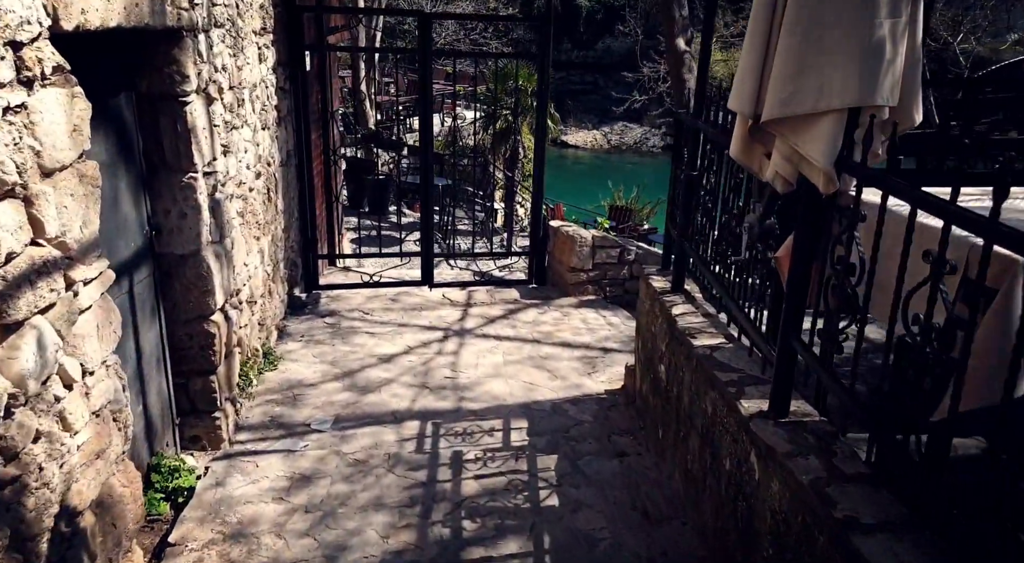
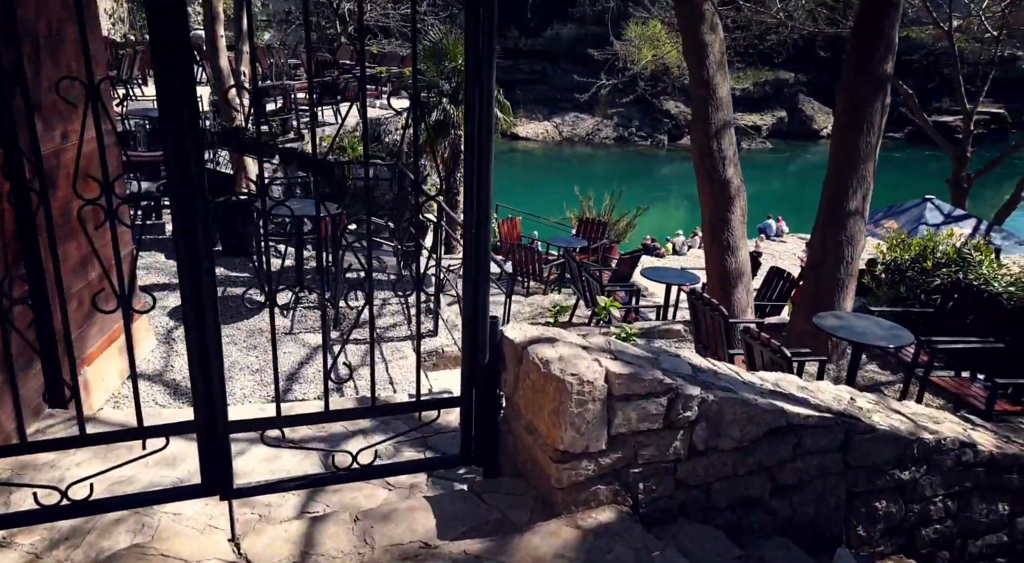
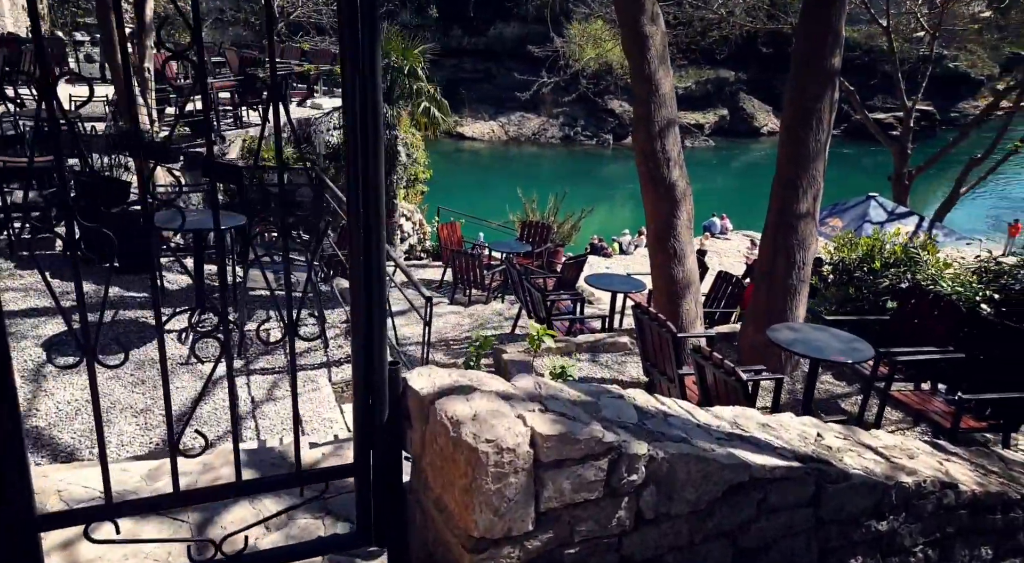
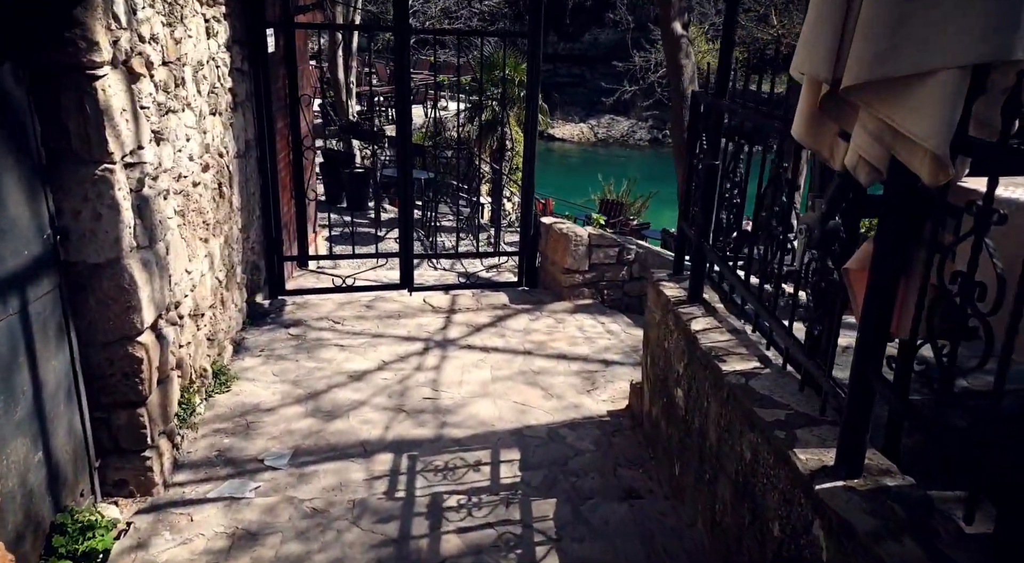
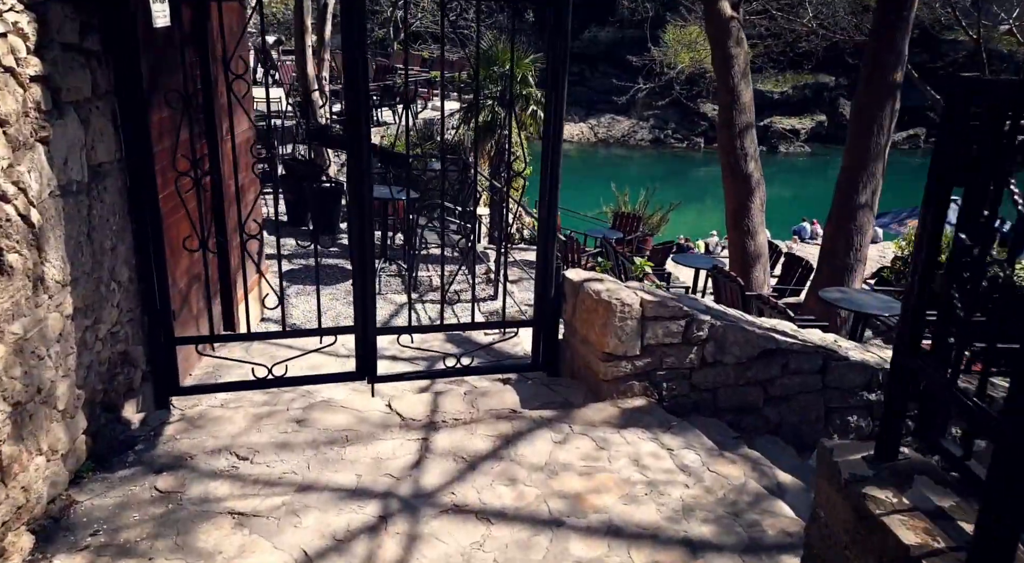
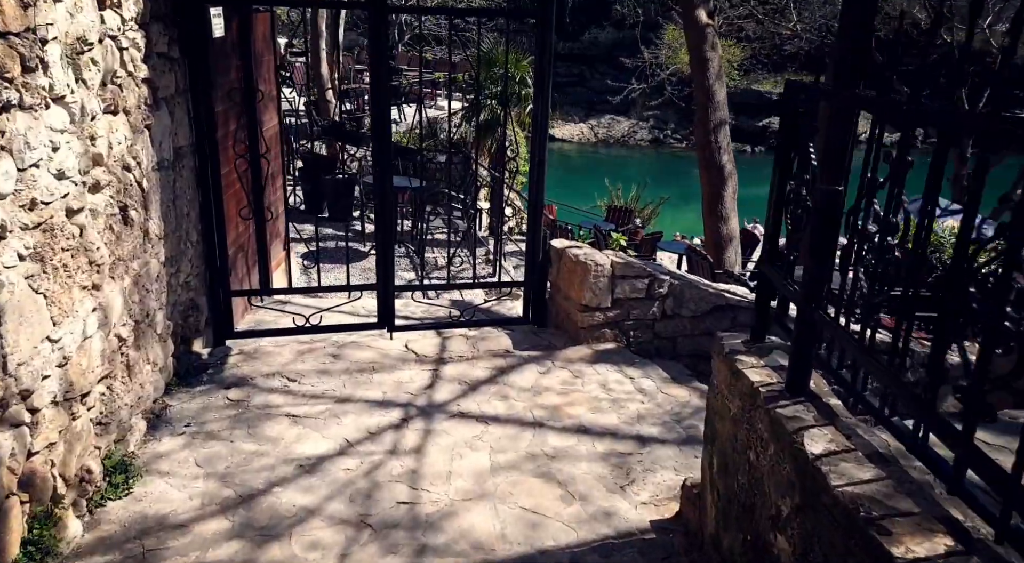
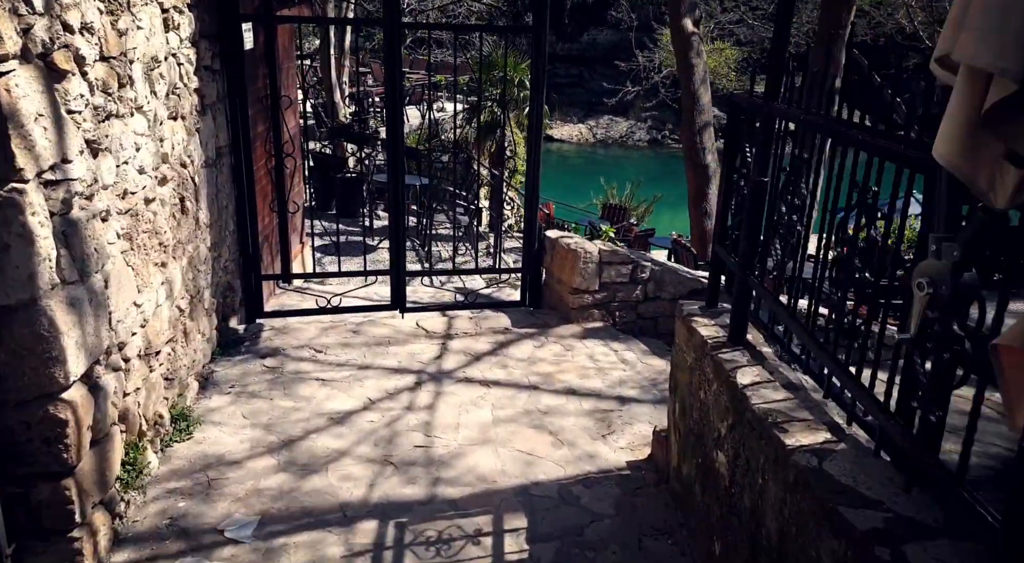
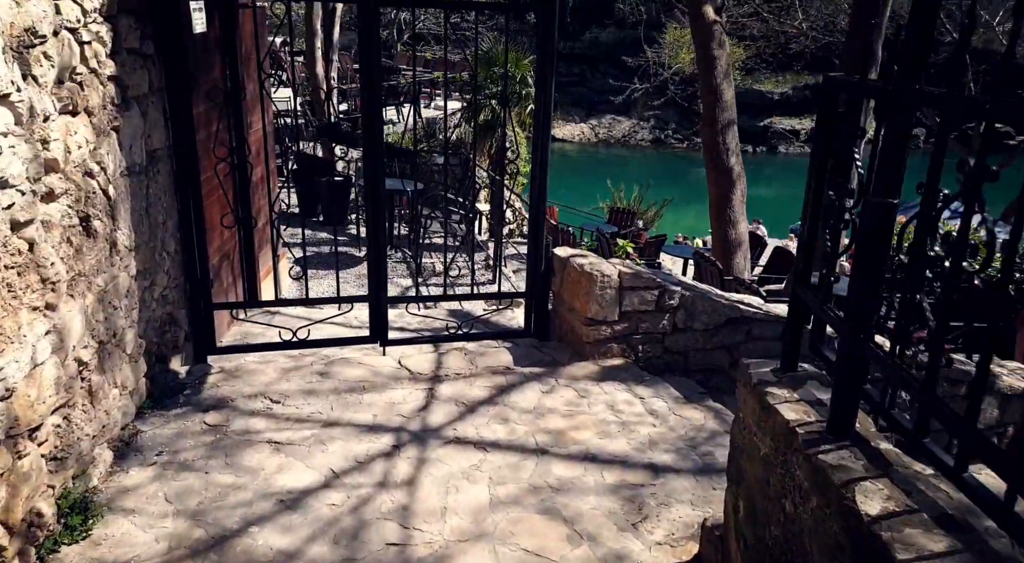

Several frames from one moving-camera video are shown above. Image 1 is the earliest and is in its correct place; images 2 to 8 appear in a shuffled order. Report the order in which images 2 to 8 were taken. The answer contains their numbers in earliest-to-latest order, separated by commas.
4, 7, 6, 8, 5, 2, 3
